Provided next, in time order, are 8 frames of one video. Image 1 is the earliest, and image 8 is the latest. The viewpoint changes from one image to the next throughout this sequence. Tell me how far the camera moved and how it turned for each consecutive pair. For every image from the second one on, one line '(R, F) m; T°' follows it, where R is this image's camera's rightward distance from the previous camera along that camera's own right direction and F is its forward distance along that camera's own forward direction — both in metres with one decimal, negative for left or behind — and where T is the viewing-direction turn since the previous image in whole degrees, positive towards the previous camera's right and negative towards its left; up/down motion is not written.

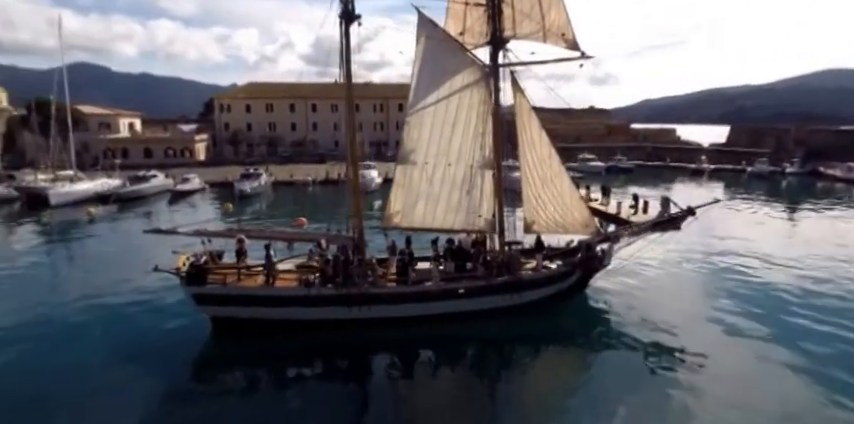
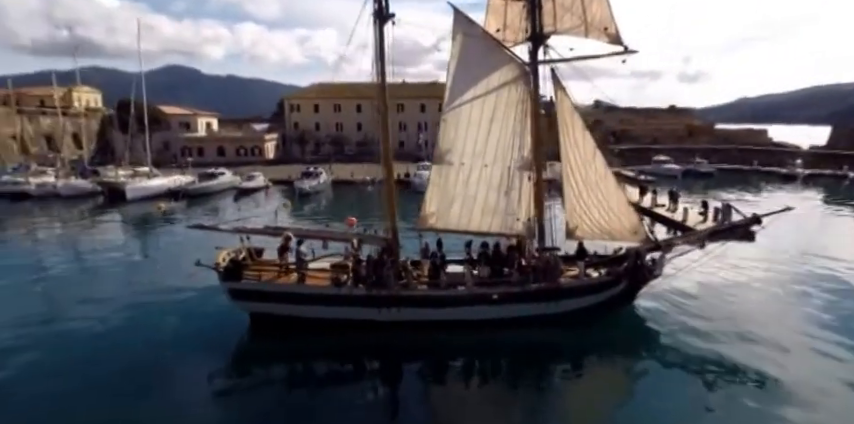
(+1.2, +0.5) m; -8°
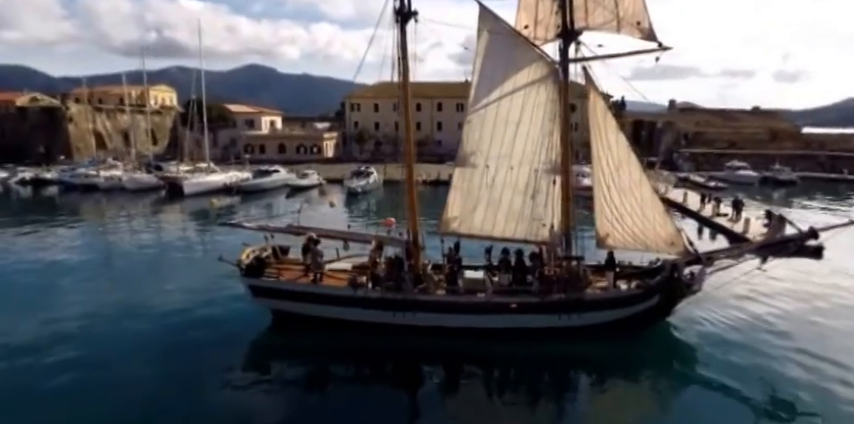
(+1.4, +0.5) m; -7°
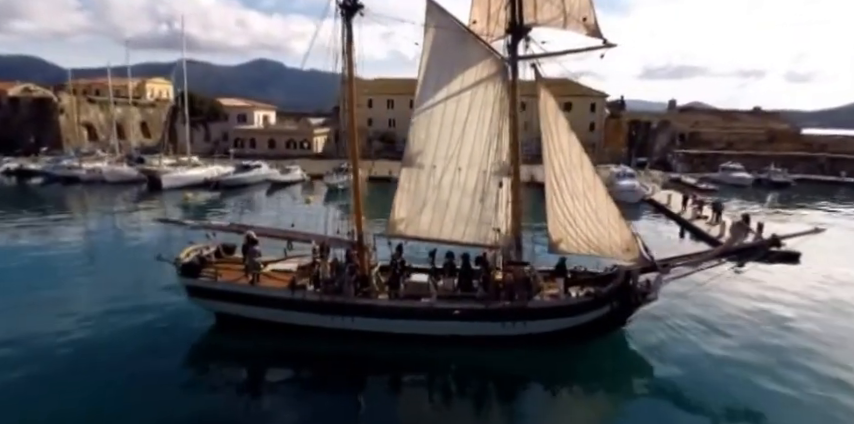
(+2.0, +0.7) m; 0°
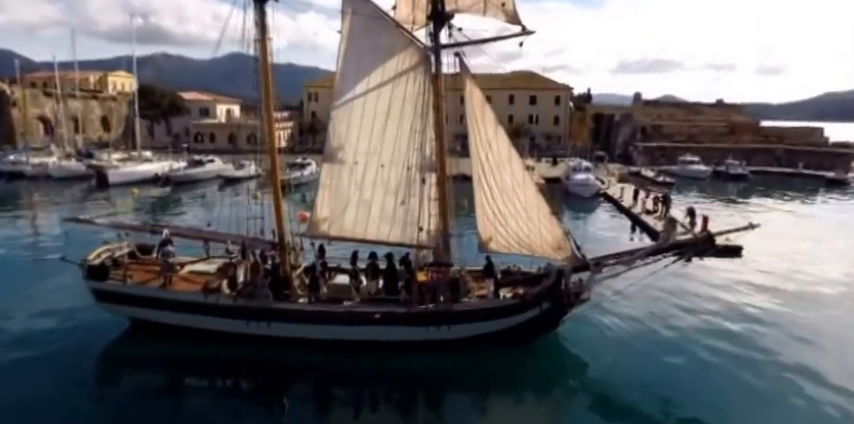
(+1.8, +0.8) m; +3°
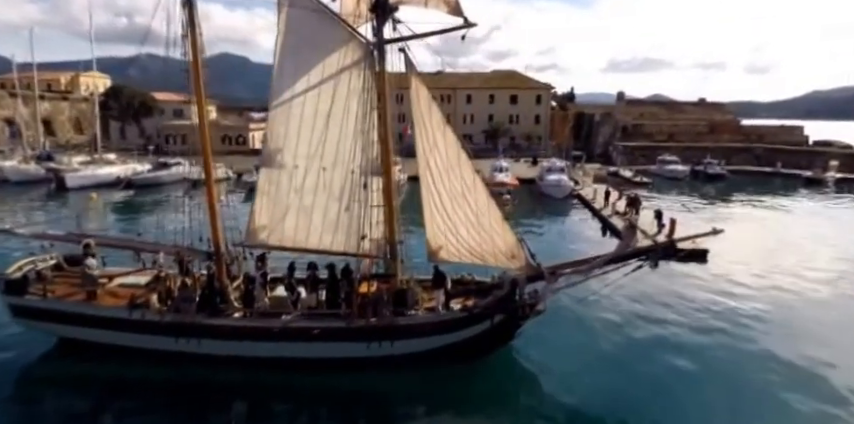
(+1.3, +1.0) m; +1°
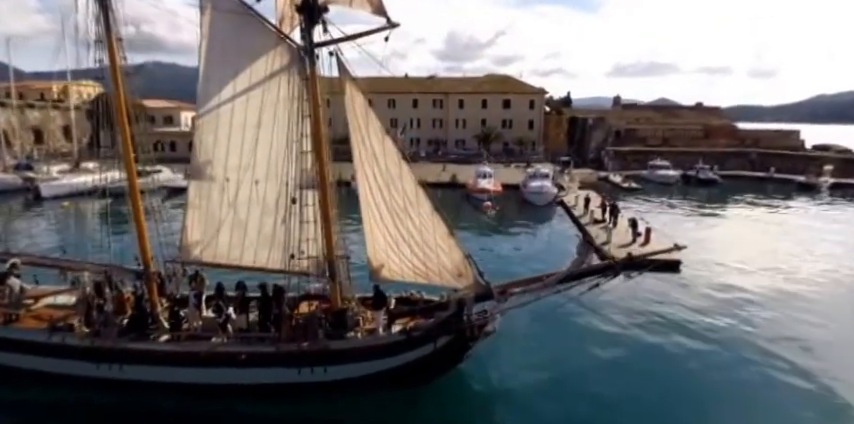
(+1.8, +1.0) m; 0°
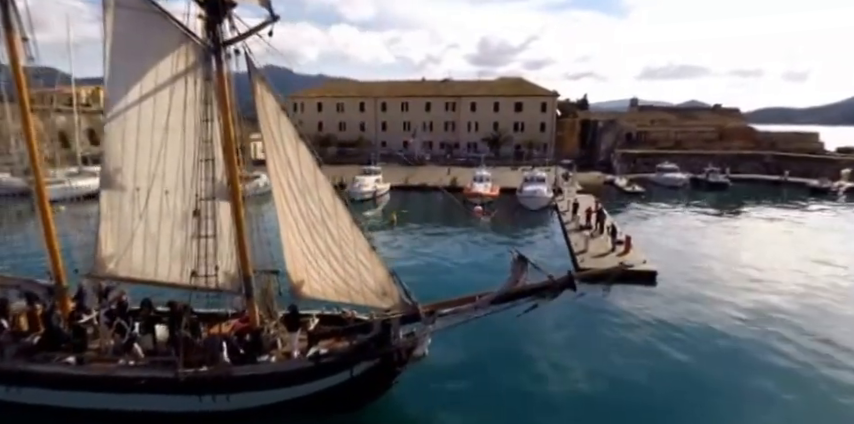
(+2.6, +1.3) m; -3°
